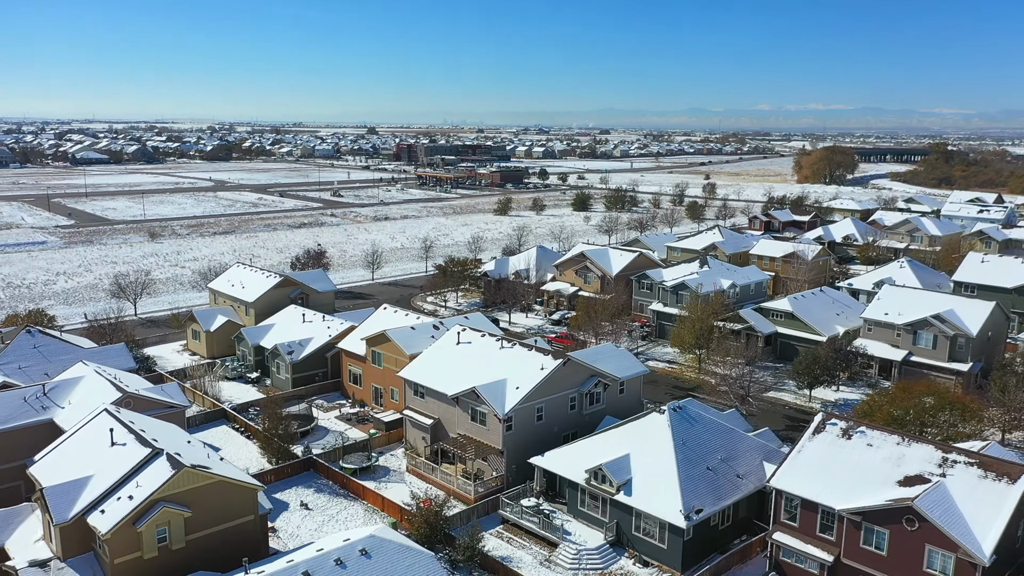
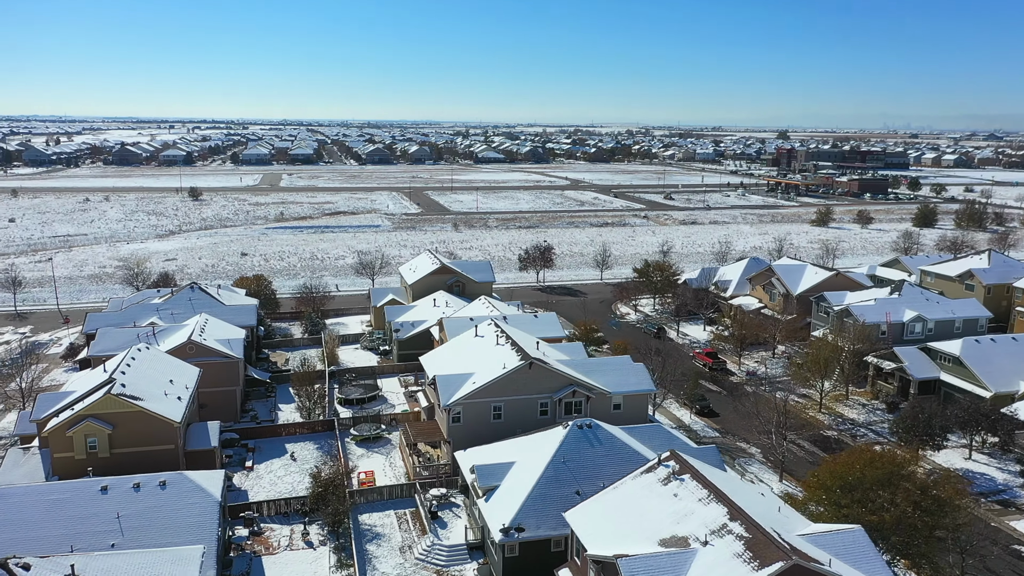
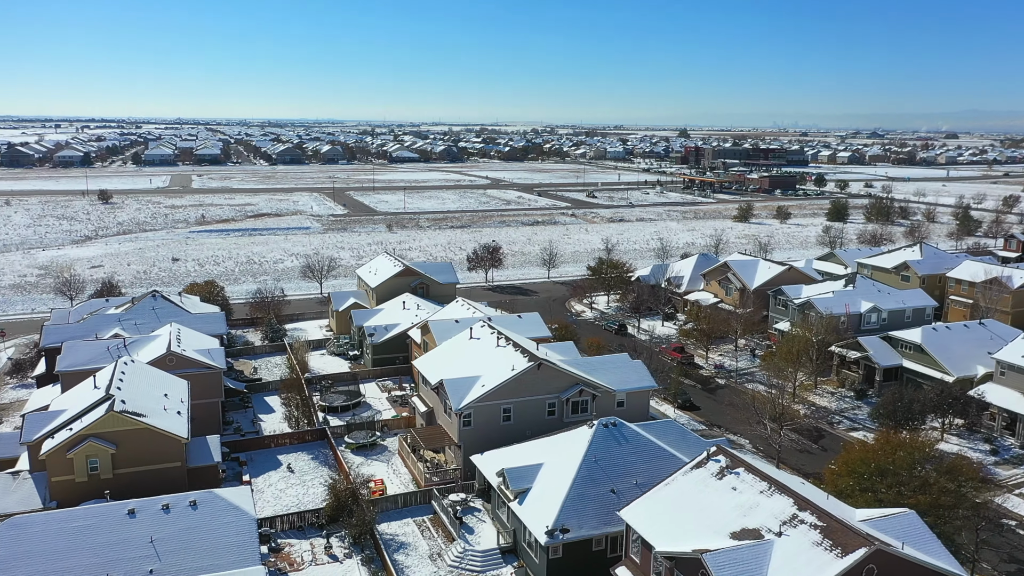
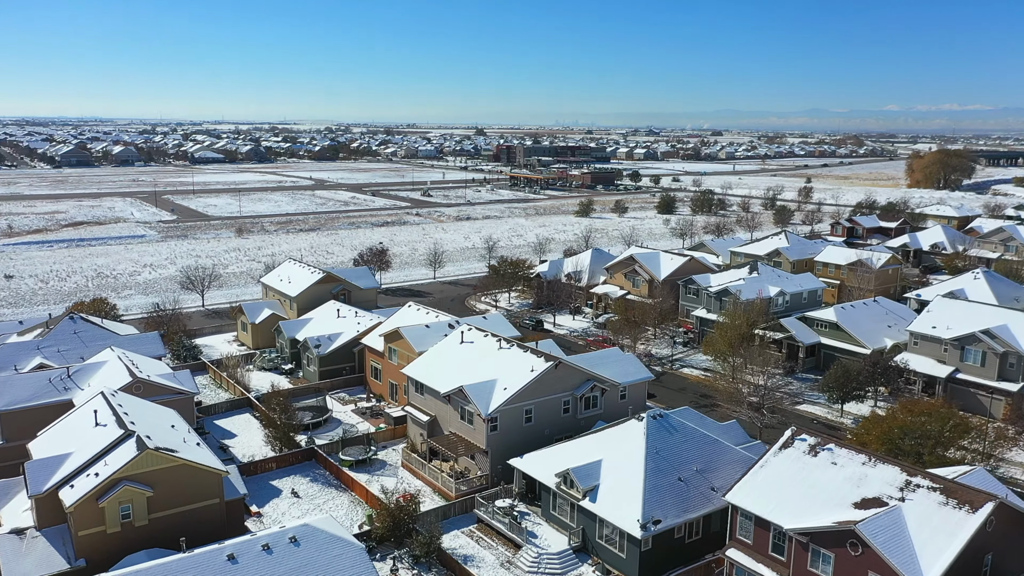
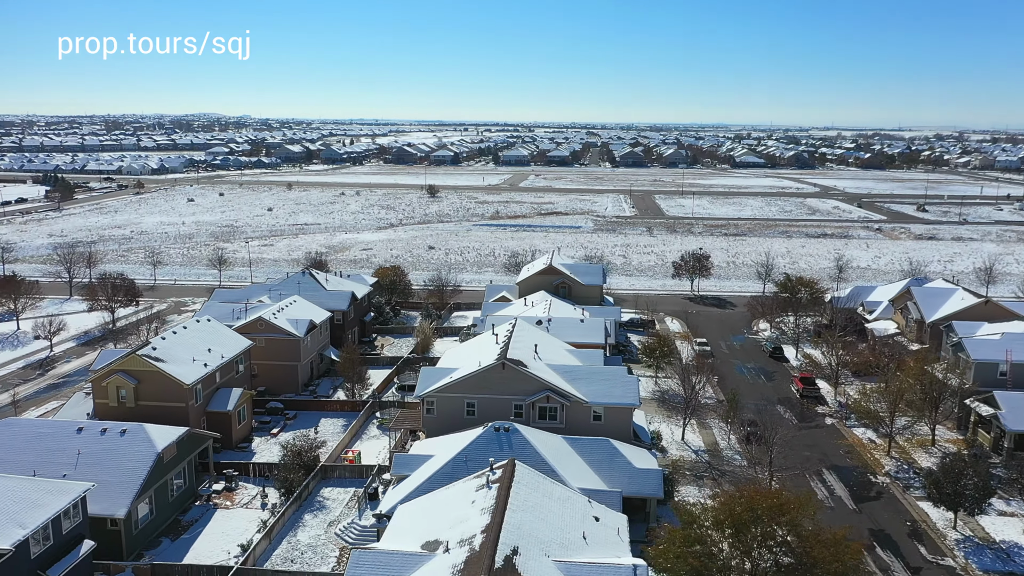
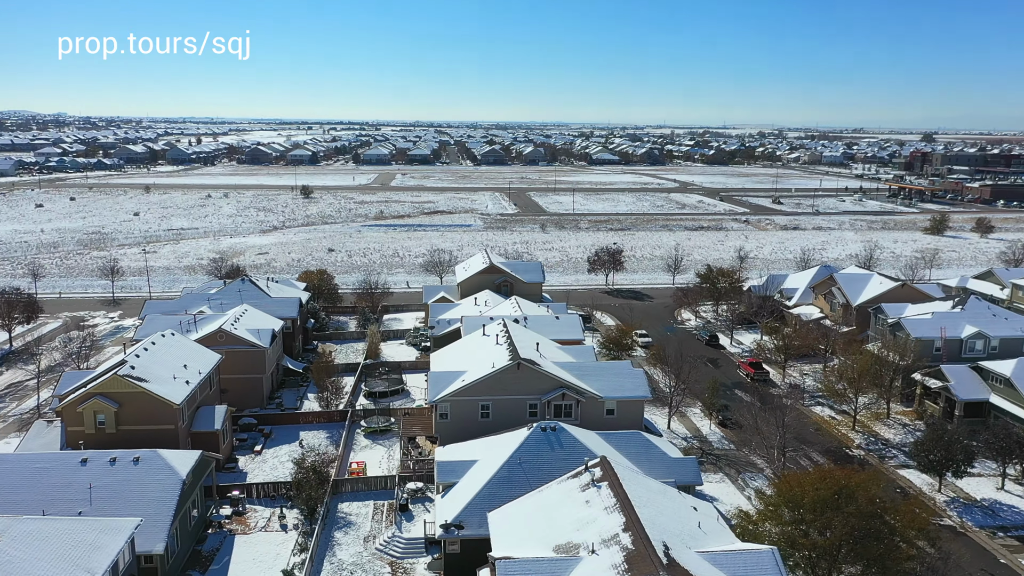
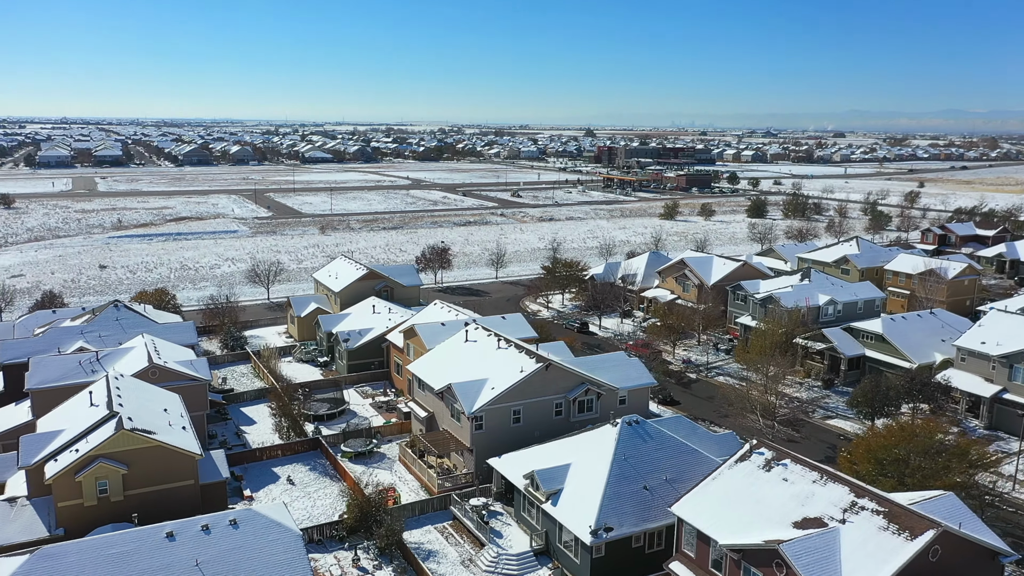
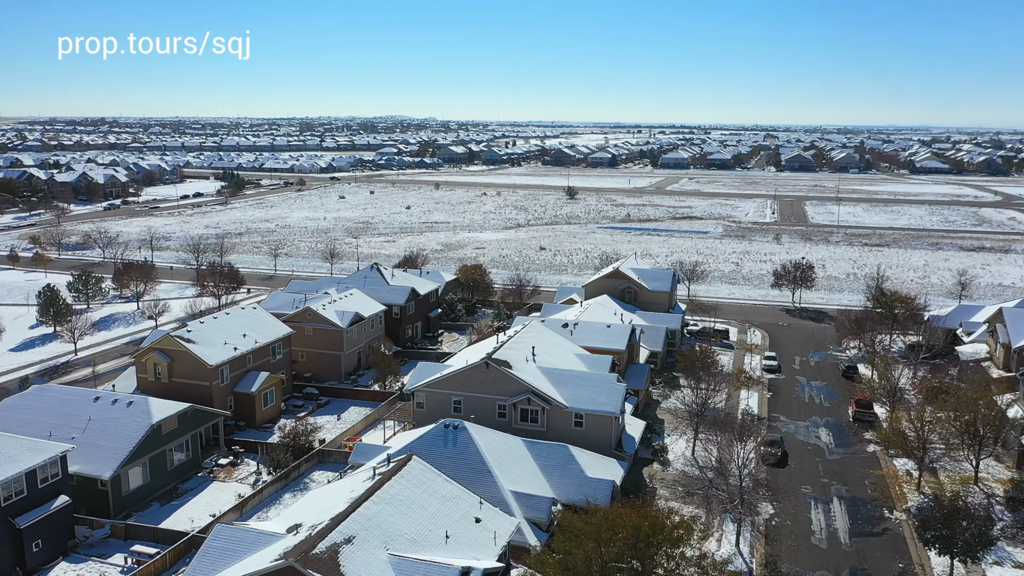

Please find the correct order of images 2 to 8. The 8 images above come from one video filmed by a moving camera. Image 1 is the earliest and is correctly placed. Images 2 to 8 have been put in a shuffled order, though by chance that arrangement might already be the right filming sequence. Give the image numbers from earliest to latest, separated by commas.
4, 7, 3, 2, 6, 5, 8
